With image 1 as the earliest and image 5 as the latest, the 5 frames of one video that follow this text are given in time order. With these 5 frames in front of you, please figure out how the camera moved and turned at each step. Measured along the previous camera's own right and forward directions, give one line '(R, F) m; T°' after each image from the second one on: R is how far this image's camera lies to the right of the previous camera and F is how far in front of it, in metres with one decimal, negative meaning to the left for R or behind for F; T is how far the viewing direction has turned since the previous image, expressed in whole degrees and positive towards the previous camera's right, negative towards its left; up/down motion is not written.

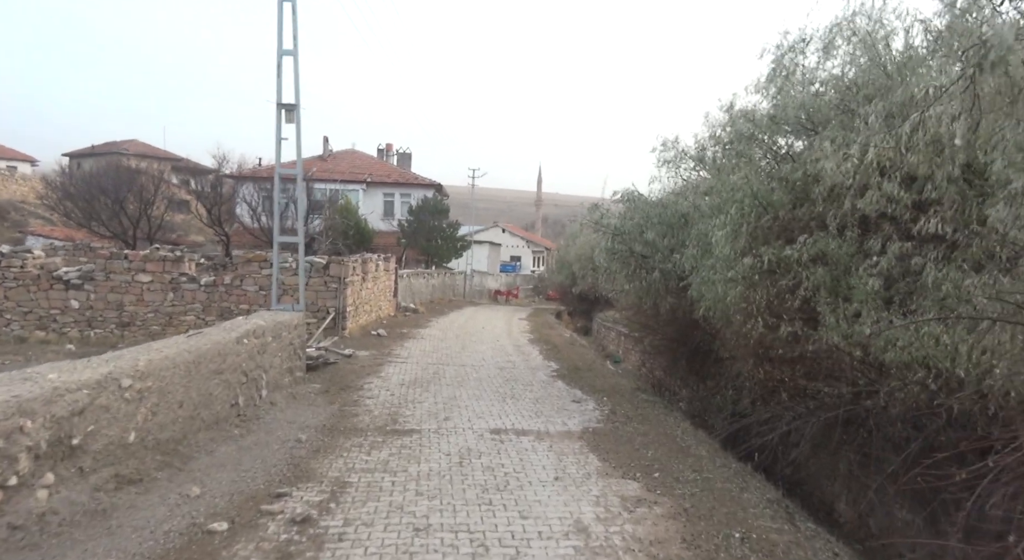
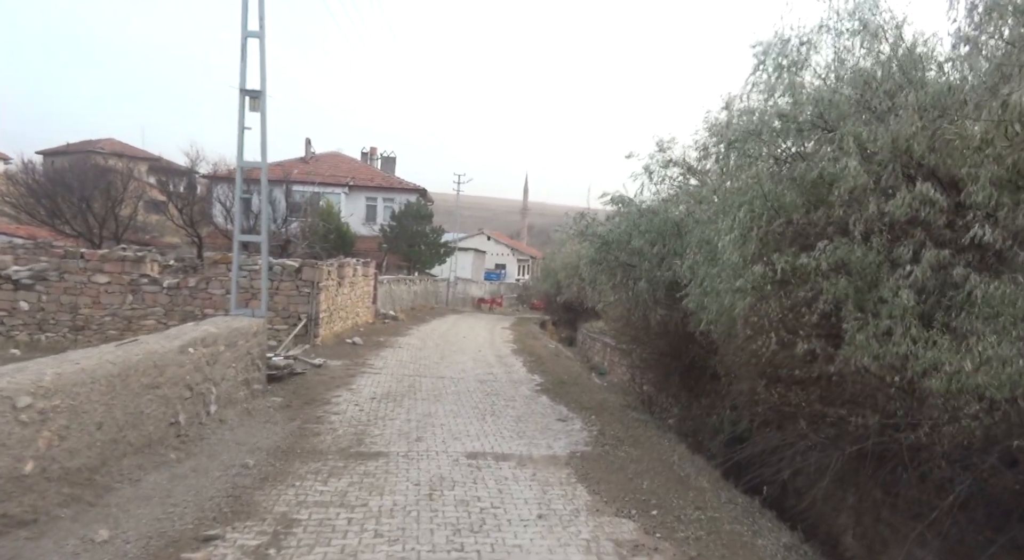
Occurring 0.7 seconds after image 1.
(0.0, +0.7) m; +1°
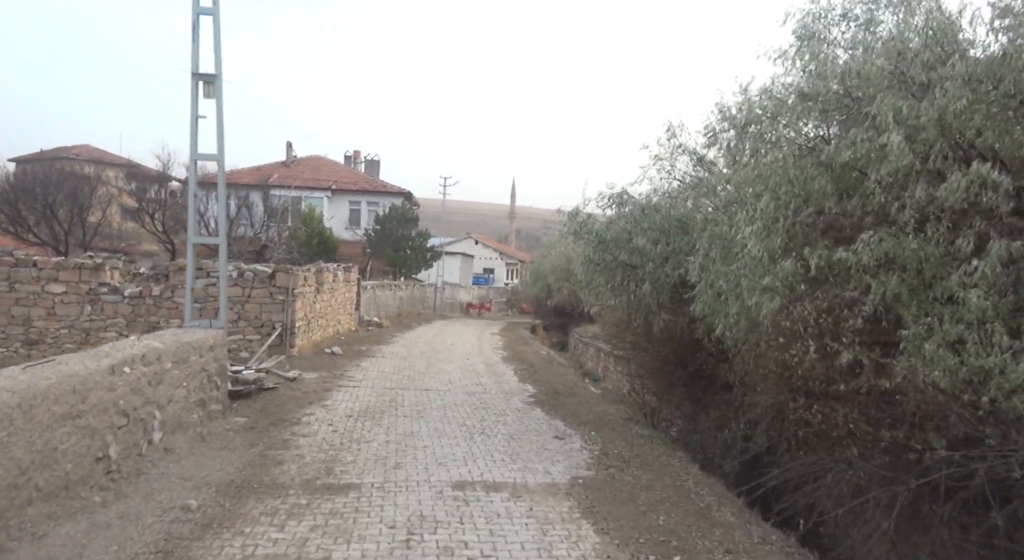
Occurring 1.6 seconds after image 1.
(0.0, +0.8) m; +1°
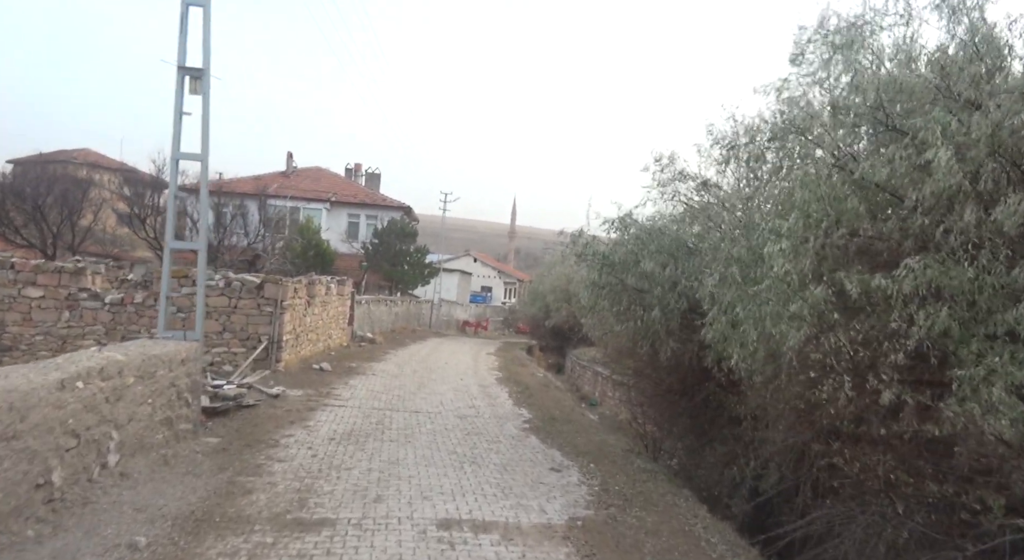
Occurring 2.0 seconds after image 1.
(0.0, +0.5) m; 0°
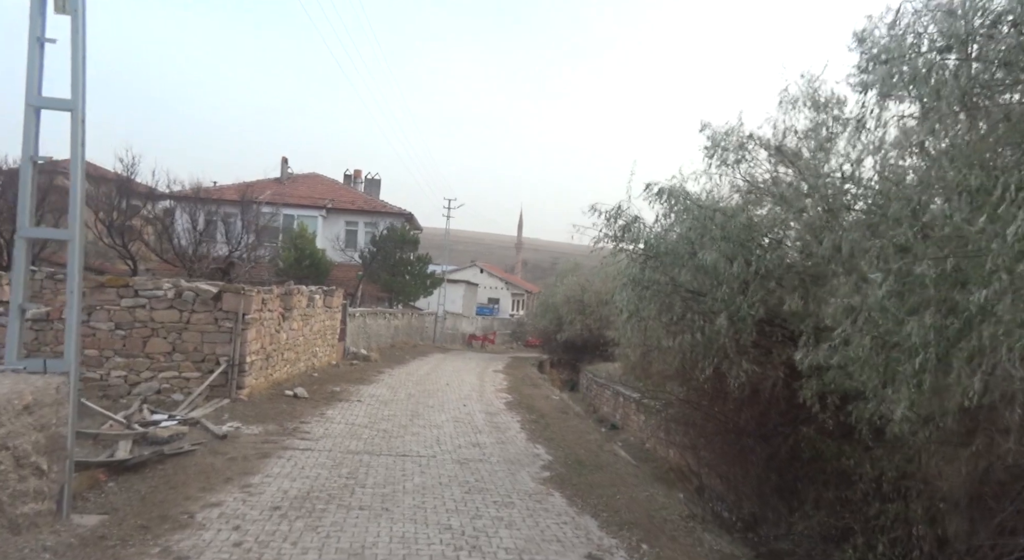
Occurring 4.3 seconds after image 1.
(-0.1, +2.1) m; -1°
